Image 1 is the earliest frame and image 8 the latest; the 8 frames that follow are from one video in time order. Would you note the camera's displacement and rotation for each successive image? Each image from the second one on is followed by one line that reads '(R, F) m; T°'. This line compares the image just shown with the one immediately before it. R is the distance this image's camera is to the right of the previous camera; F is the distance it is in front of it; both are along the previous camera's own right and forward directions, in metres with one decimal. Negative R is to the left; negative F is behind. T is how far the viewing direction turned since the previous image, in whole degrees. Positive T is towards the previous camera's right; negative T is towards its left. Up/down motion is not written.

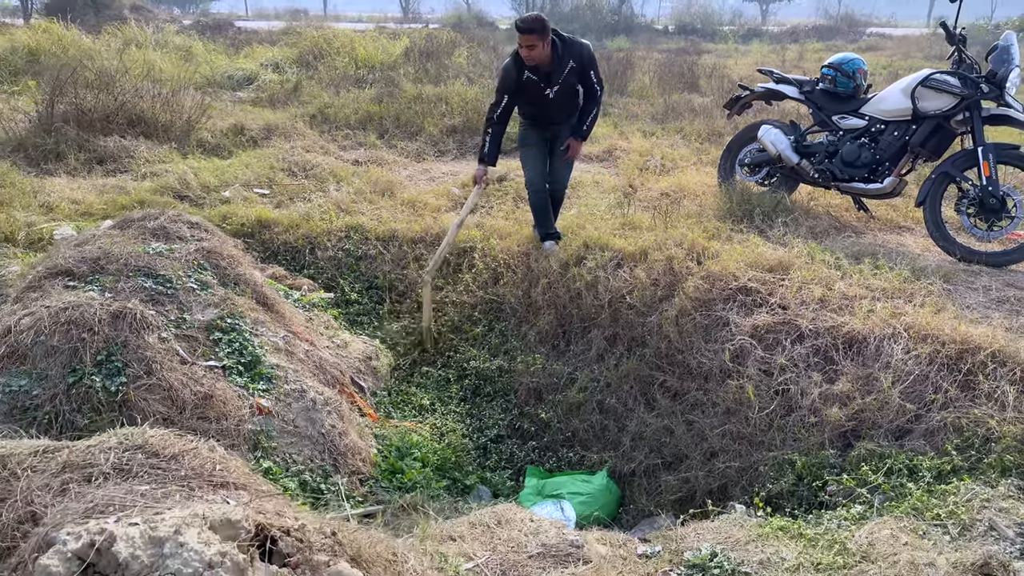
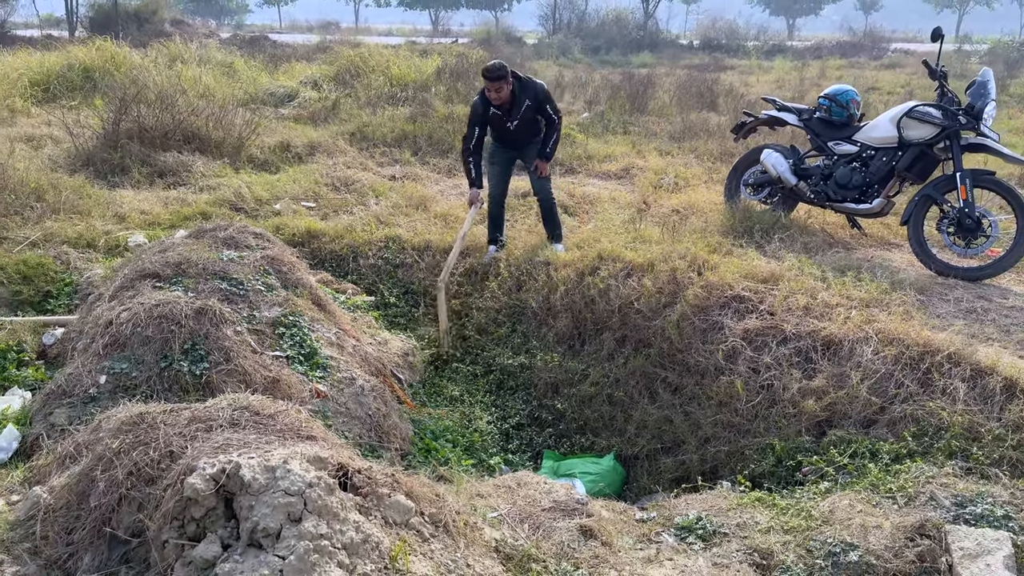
(0.0, -0.6) m; -2°
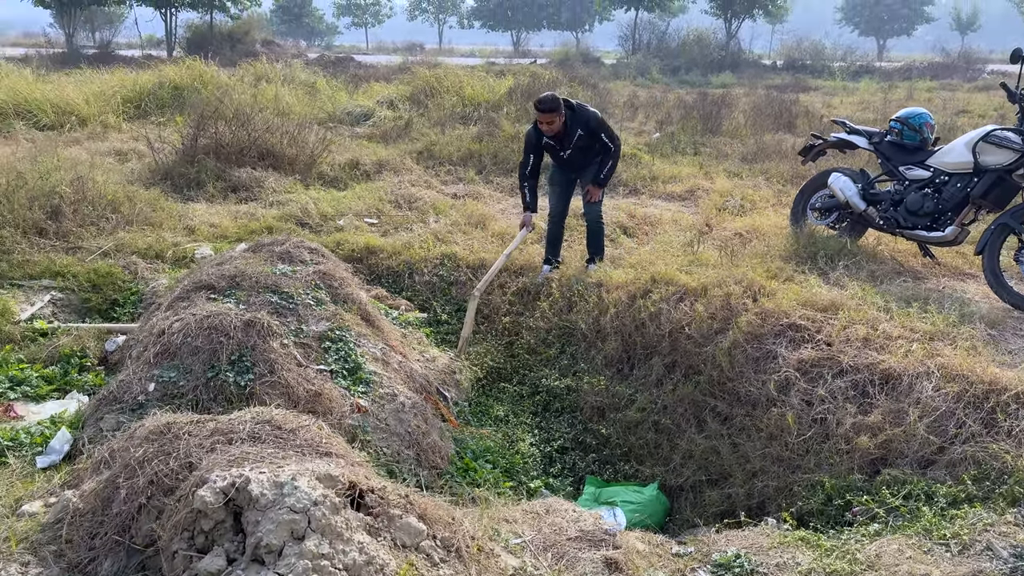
(+0.2, 0.0) m; -5°
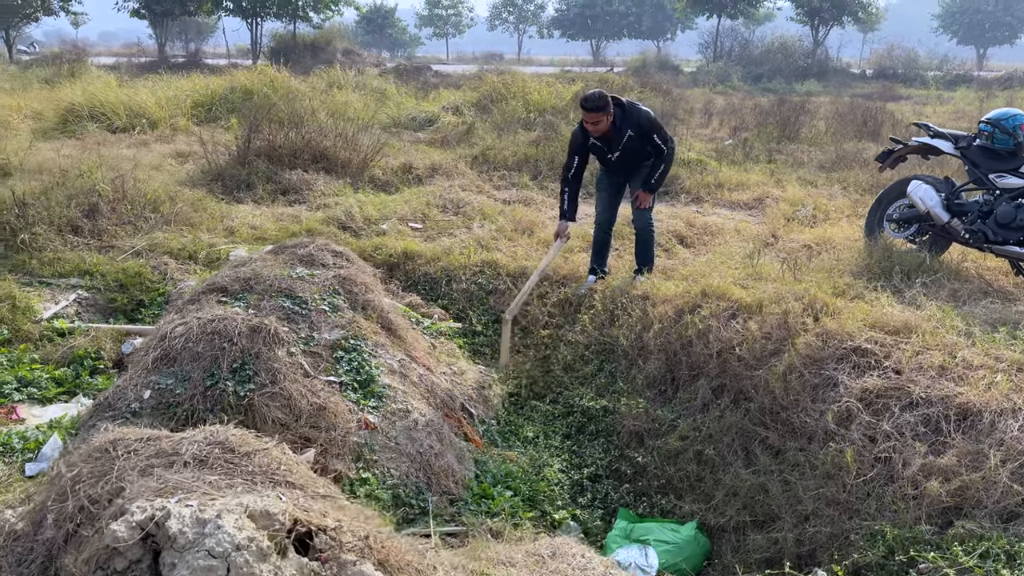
(+0.2, +0.4) m; -5°
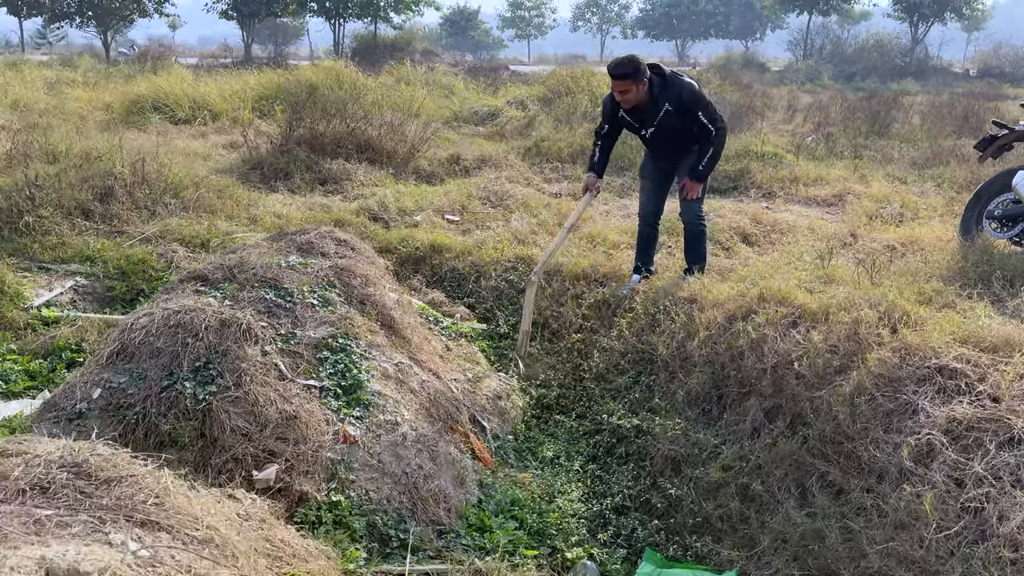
(+0.3, +0.6) m; -5°
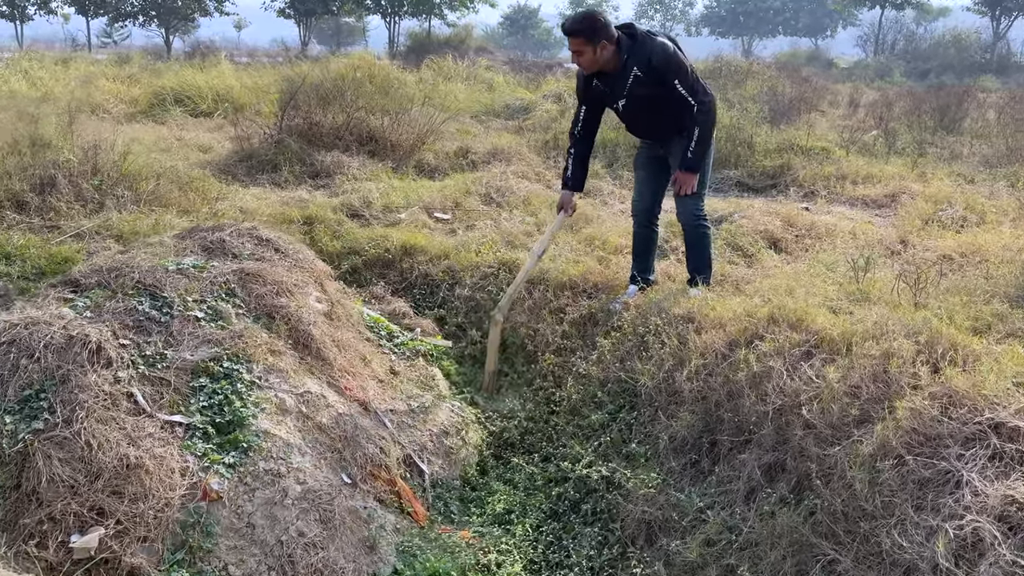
(+0.4, +0.7) m; -4°
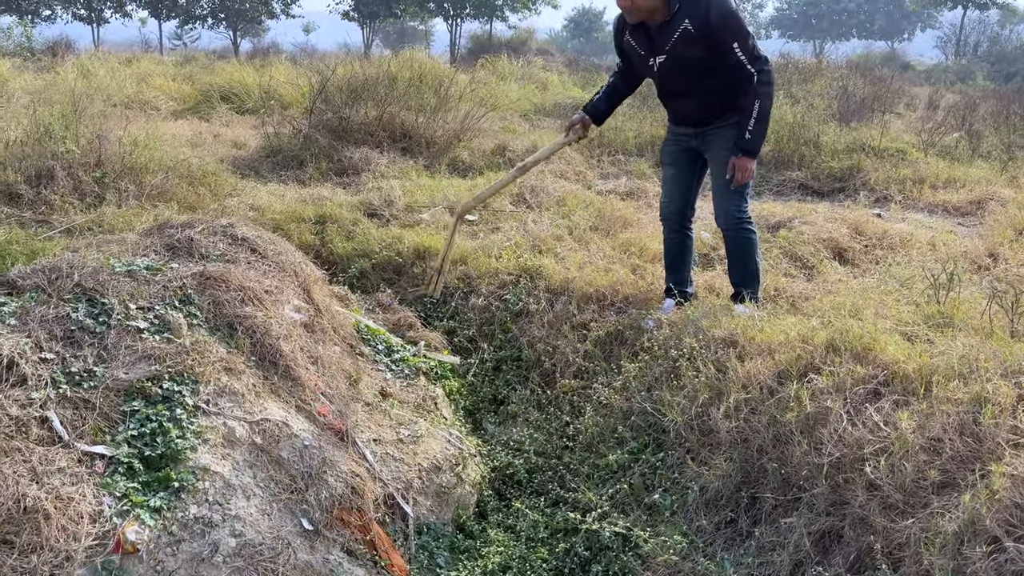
(+0.2, +0.5) m; -4°
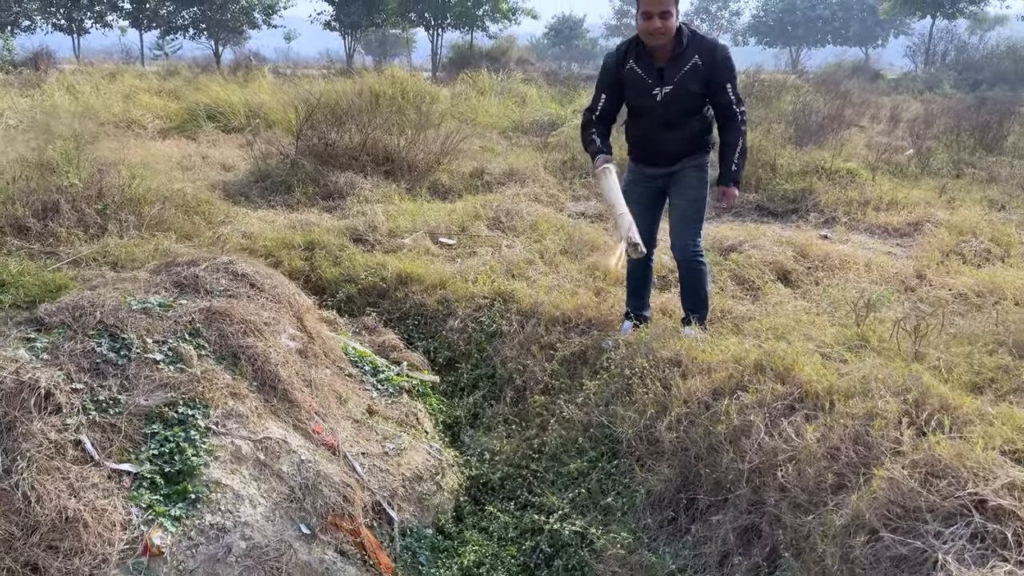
(+0.1, -0.4) m; +1°
